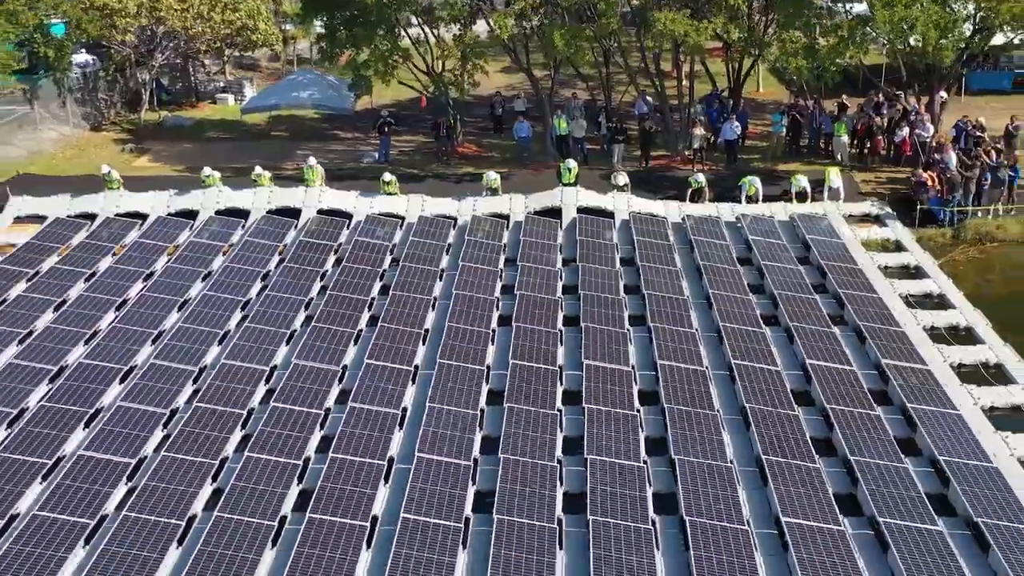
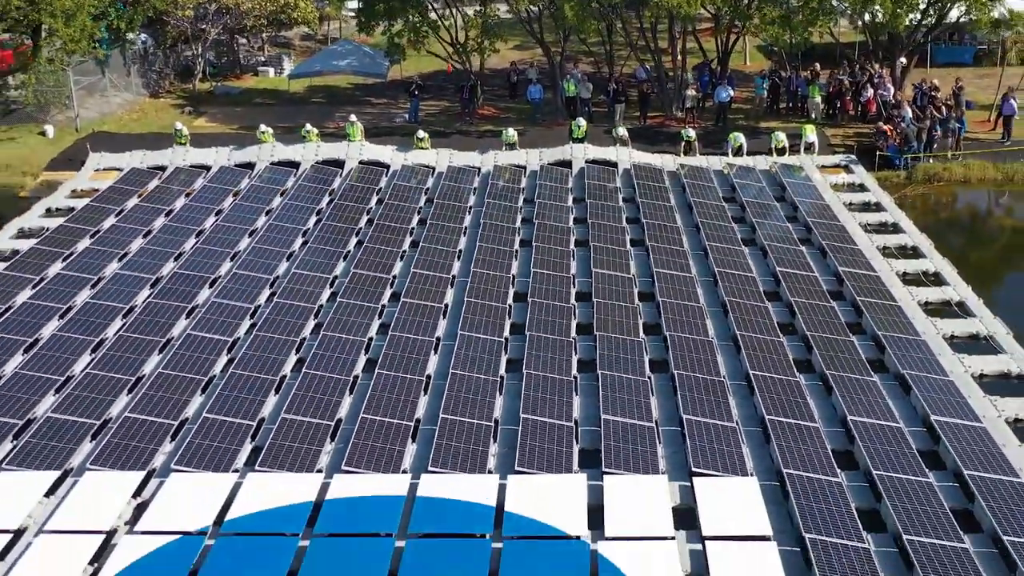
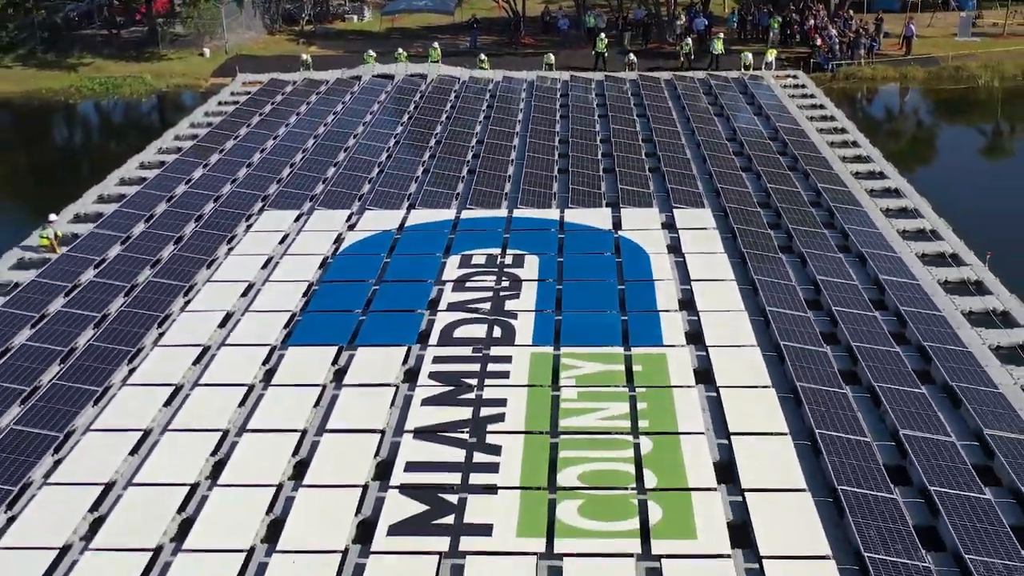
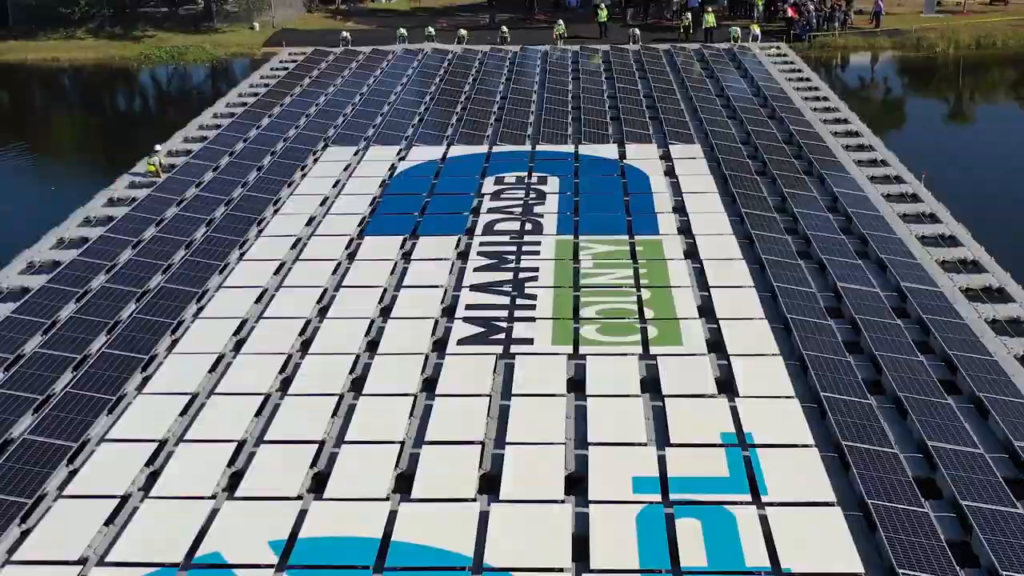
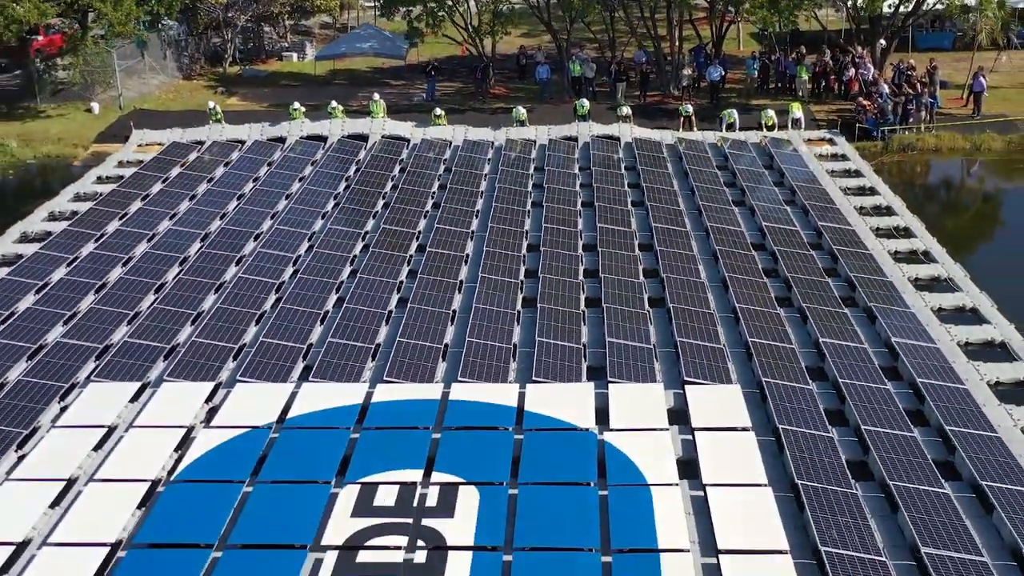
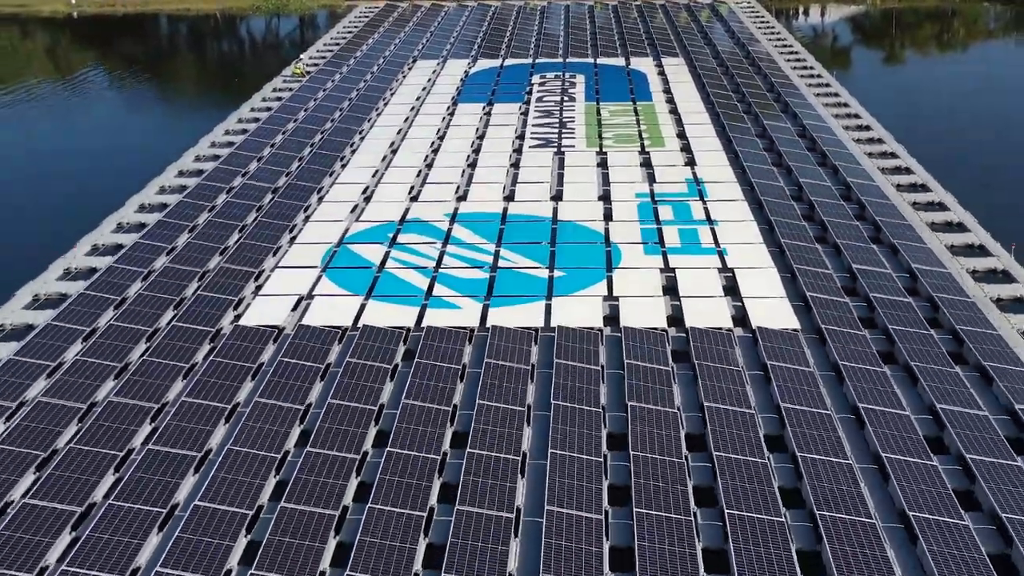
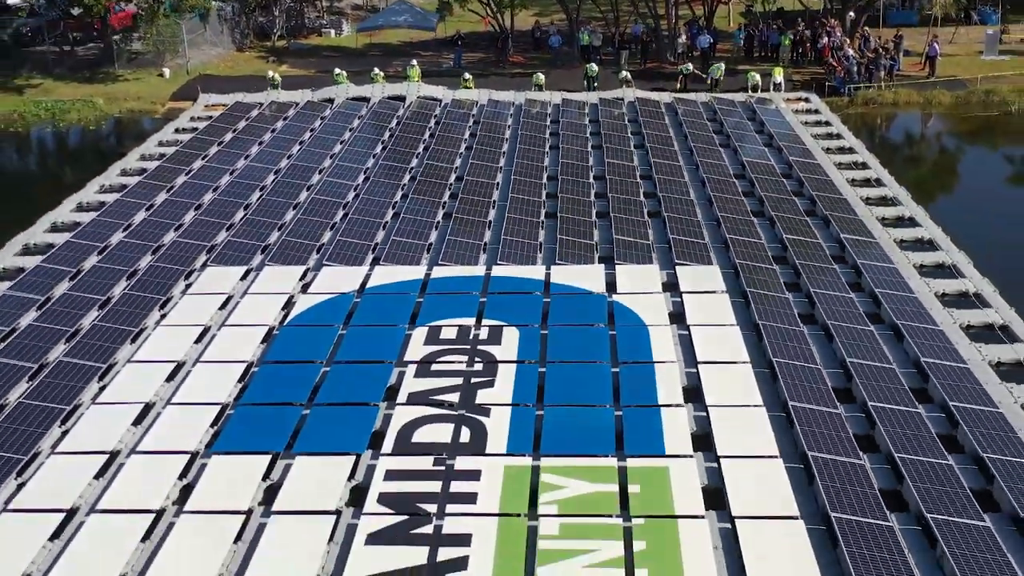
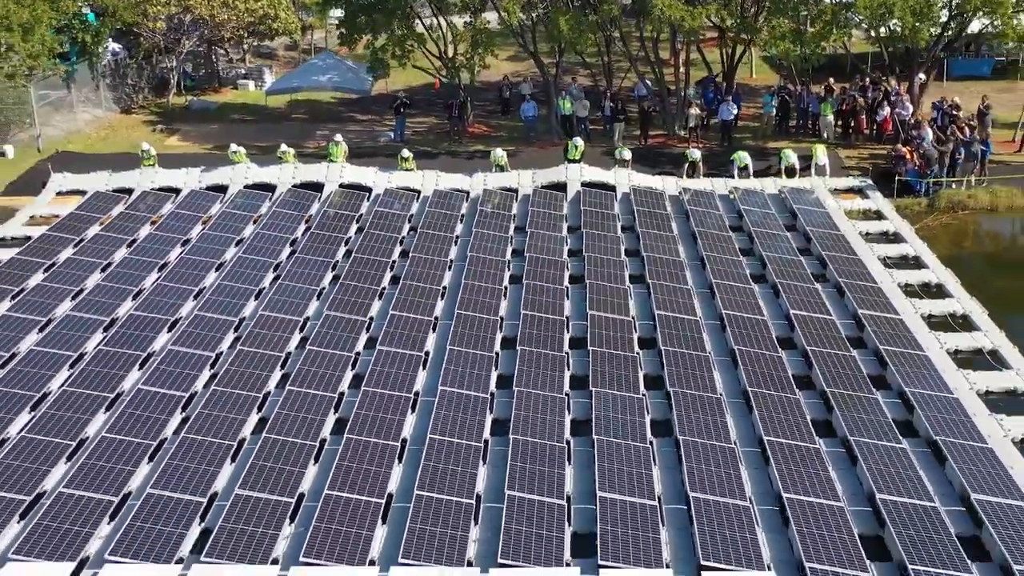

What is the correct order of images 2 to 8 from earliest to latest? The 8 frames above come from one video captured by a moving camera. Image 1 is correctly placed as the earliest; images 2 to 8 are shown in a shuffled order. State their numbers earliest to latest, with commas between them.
8, 2, 5, 7, 3, 4, 6
